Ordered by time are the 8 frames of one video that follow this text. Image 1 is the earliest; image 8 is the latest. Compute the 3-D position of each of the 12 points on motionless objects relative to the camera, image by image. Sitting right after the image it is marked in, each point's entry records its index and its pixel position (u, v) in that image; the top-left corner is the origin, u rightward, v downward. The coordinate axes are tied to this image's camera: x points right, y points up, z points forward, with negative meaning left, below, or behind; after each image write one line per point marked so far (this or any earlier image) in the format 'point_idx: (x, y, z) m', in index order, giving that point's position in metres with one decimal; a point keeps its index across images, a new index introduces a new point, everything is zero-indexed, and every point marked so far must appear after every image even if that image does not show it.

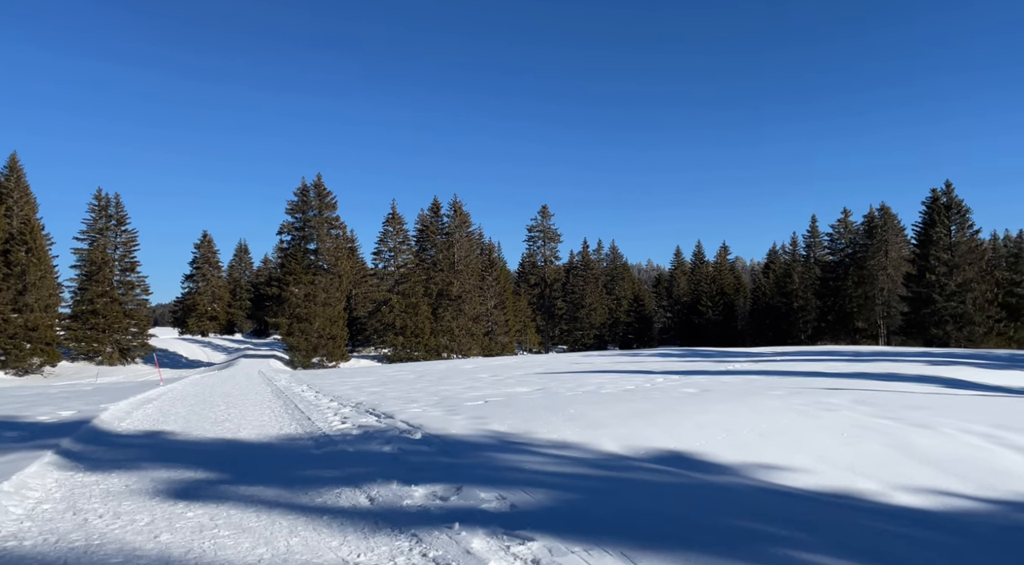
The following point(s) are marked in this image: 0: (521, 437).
0: (+0.1, -1.6, +7.5) m
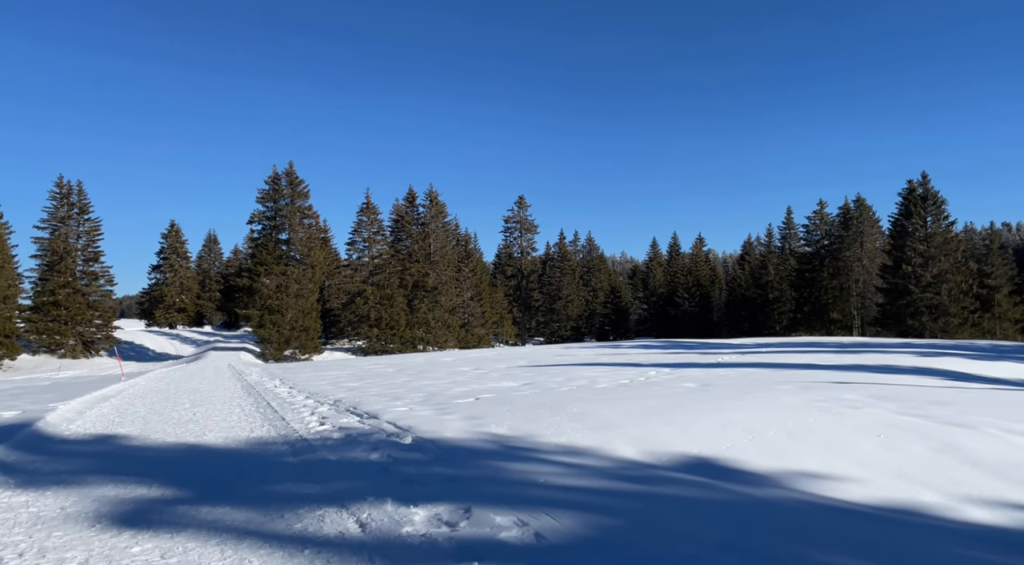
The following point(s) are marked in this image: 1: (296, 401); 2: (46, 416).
0: (+0.1, -1.5, +6.7) m
1: (-3.5, -2.0, +11.8) m
2: (-5.9, -1.7, +9.0) m
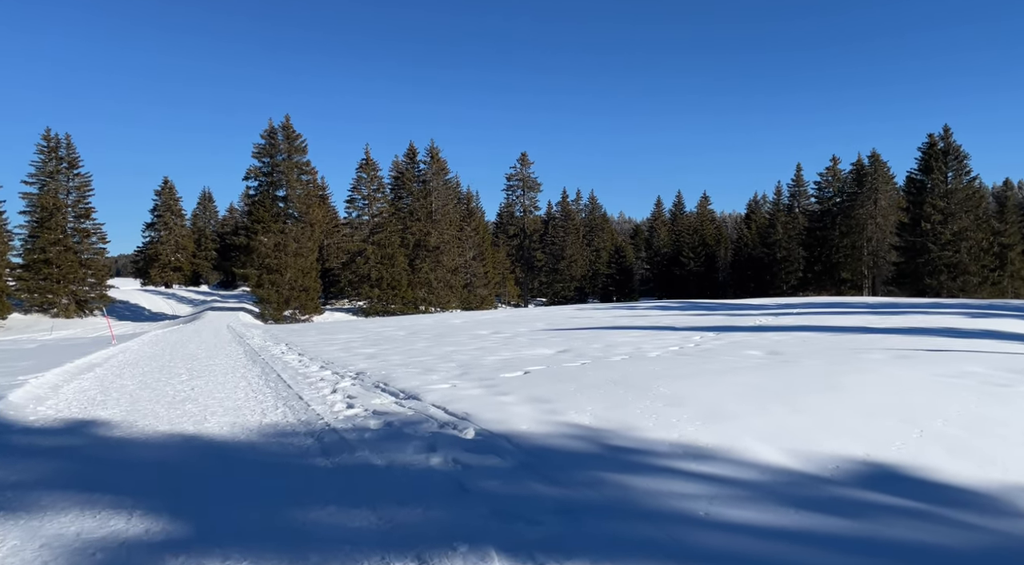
0: (+0.8, -1.1, +5.1) m
1: (-2.9, -1.3, +10.2) m
2: (-5.2, -1.2, +7.4) m
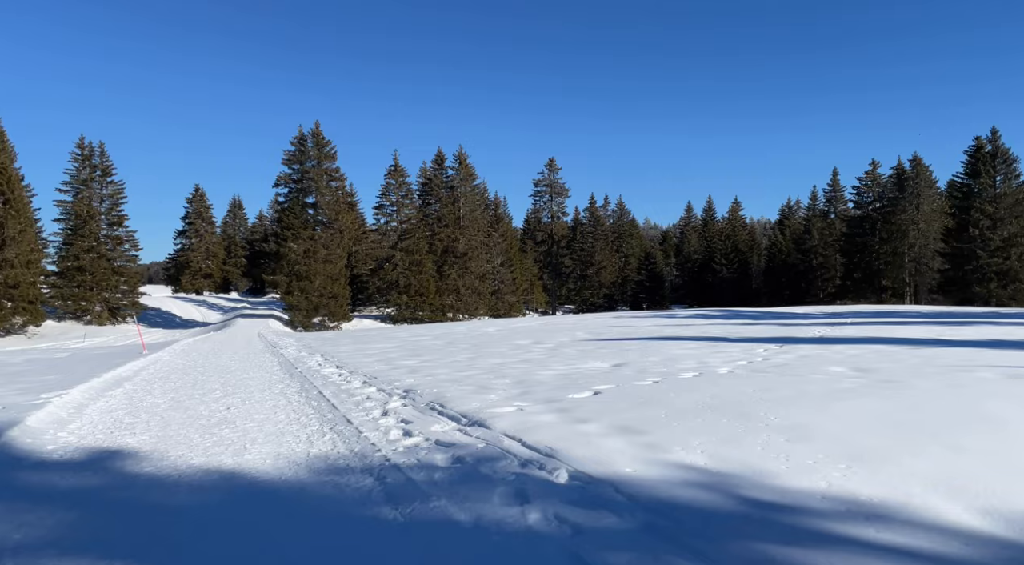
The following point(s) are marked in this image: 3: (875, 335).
0: (+1.5, -1.2, +4.2) m
1: (-2.0, -1.4, +9.3) m
2: (-4.5, -1.3, +6.6) m
3: (+9.2, -1.3, +17.9) m
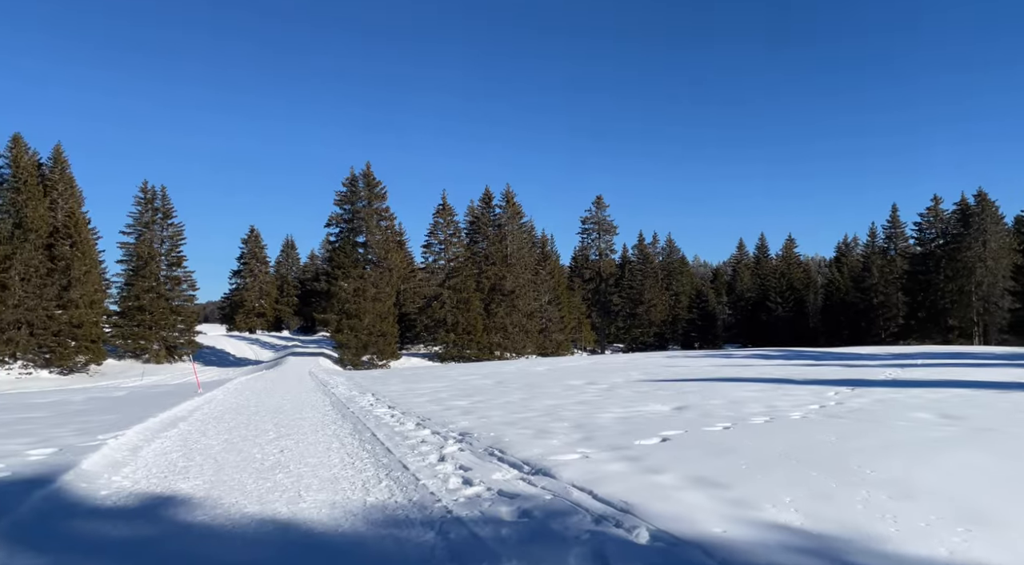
0: (+1.9, -1.4, +3.7) m
1: (-1.3, -1.9, +9.1) m
2: (-3.9, -1.6, +6.5) m
3: (+10.5, -2.2, +16.8) m
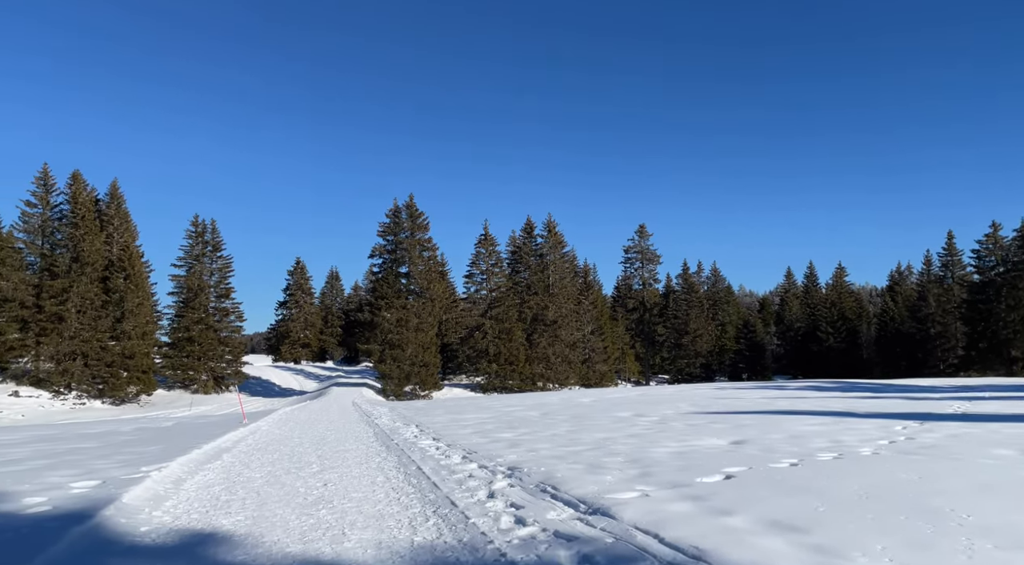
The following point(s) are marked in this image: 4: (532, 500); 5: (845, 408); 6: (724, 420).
0: (+2.2, -1.5, +3.2) m
1: (-0.7, -2.2, +8.7) m
2: (-3.4, -1.9, +6.3) m
3: (+11.5, -2.8, +15.8) m
4: (+0.2, -1.9, +6.3) m
5: (+8.8, -3.2, +18.7) m
6: (+4.5, -2.9, +15.2) m
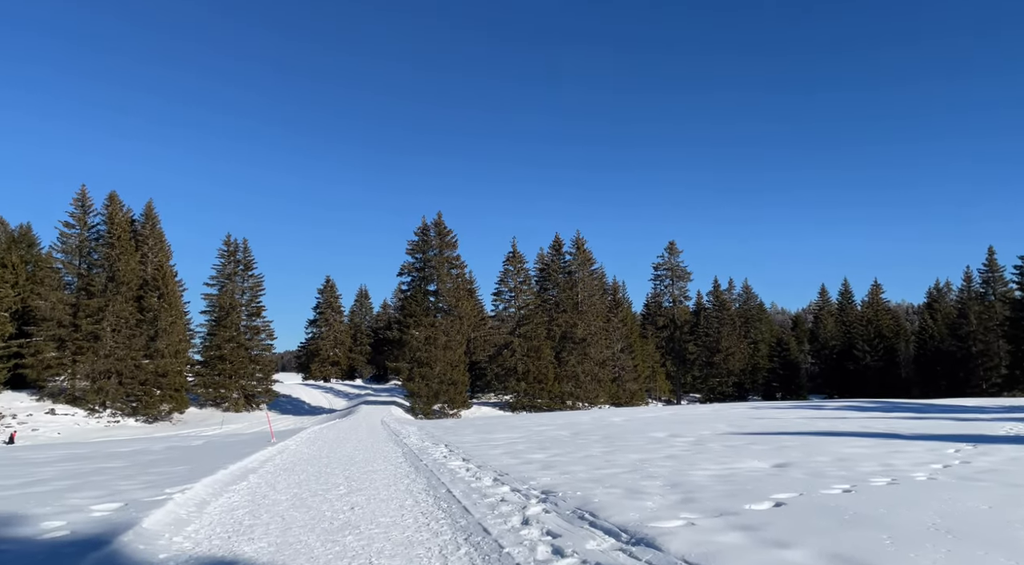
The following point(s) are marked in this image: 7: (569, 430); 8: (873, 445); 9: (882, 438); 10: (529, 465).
0: (+2.3, -1.5, +2.8) m
1: (-0.3, -2.4, +8.4) m
2: (-3.1, -2.0, +6.1) m
3: (+12.2, -3.1, +14.9) m
4: (+0.5, -2.0, +5.9) m
5: (+9.6, -3.6, +17.9) m
6: (+5.2, -3.2, +14.6) m
7: (+1.6, -4.1, +19.9) m
8: (+6.8, -3.0, +13.3) m
9: (+7.8, -3.2, +15.0) m
10: (+0.2, -2.8, +10.7) m
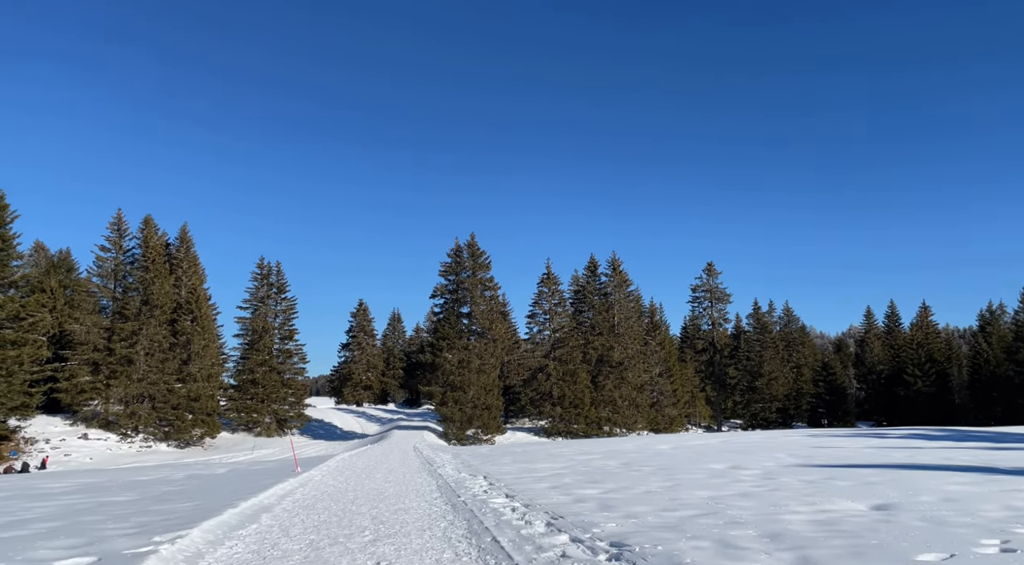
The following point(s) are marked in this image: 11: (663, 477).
0: (+2.7, -1.4, +1.2) m
1: (+0.3, -2.5, +6.9) m
2: (-2.7, -2.0, +4.8) m
3: (+13.1, -3.3, +12.9) m
4: (+0.9, -2.0, +4.4) m
5: (+10.6, -4.0, +16.0) m
6: (+6.0, -3.5, +12.9) m
7: (+2.7, -4.6, +18.3) m
8: (+7.6, -3.2, +11.5) m
9: (+8.7, -3.5, +13.2) m
10: (+0.9, -2.9, +9.2) m
11: (+2.9, -3.7, +13.7) m
